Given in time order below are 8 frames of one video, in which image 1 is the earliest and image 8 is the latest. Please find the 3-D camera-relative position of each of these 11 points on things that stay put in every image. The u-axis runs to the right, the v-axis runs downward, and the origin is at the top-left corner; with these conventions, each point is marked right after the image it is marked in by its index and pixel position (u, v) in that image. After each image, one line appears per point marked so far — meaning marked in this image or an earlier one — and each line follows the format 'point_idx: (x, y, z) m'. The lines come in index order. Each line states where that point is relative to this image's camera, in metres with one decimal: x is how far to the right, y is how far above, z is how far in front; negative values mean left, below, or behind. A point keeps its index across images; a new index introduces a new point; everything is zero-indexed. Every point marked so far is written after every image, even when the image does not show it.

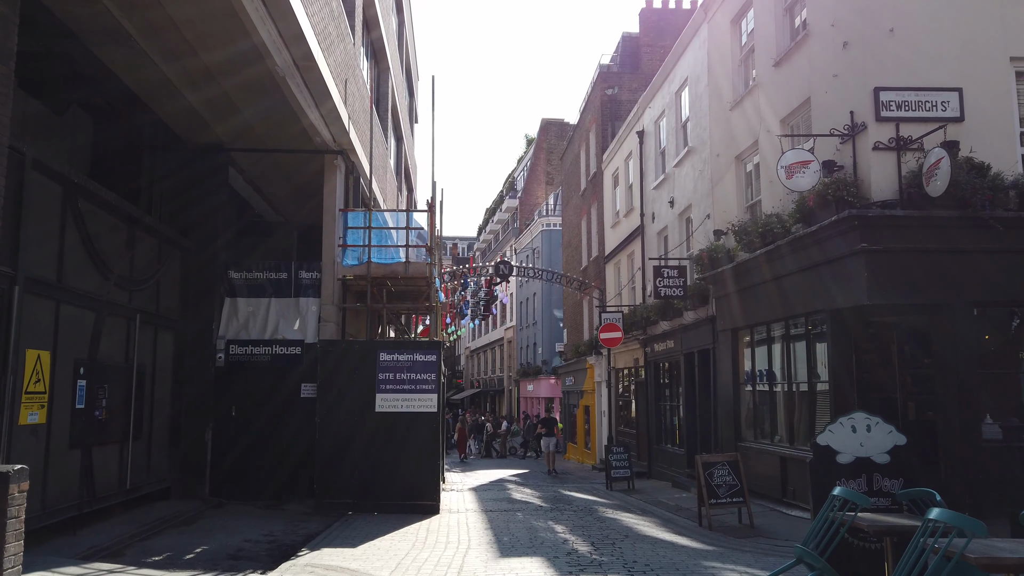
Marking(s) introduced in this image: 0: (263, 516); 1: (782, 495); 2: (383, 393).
0: (-4.2, -3.8, +12.6) m
1: (+4.5, -3.5, +12.4) m
2: (-2.3, -1.9, +13.4) m
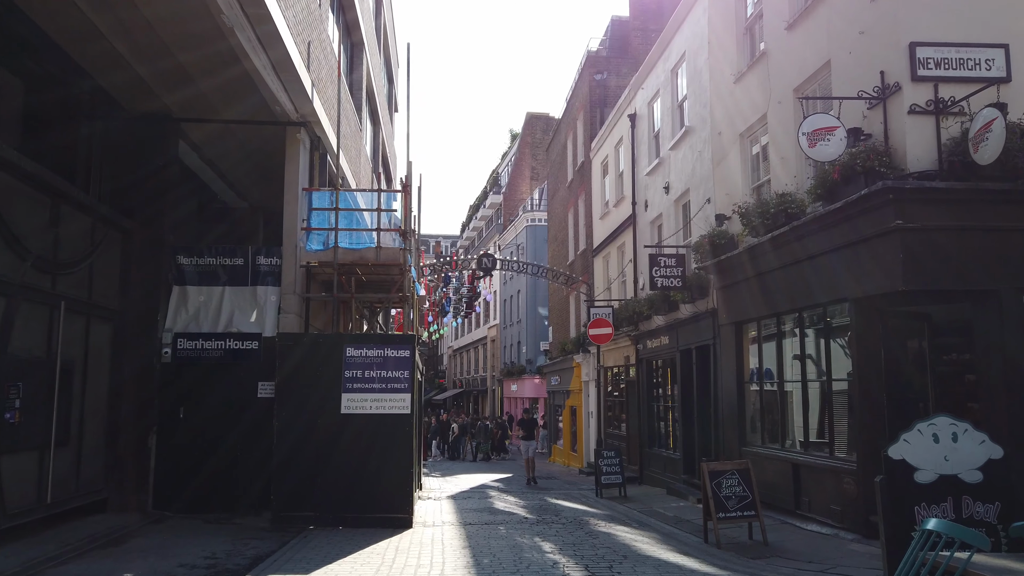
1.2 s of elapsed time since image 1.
0: (-4.4, -3.6, +11.1) m
1: (+4.2, -3.3, +11.2) m
2: (-2.6, -1.7, +11.9) m
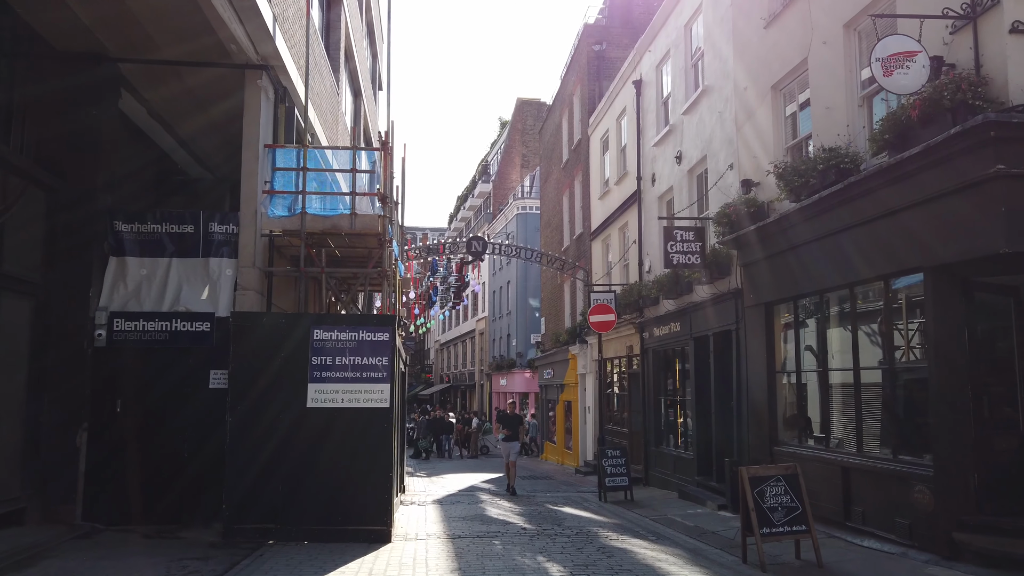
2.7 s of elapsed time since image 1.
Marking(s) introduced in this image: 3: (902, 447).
0: (-4.5, -3.2, +9.2) m
1: (+4.2, -2.9, +9.4) m
2: (-2.6, -1.3, +10.1) m
3: (+4.5, -1.8, +8.6) m
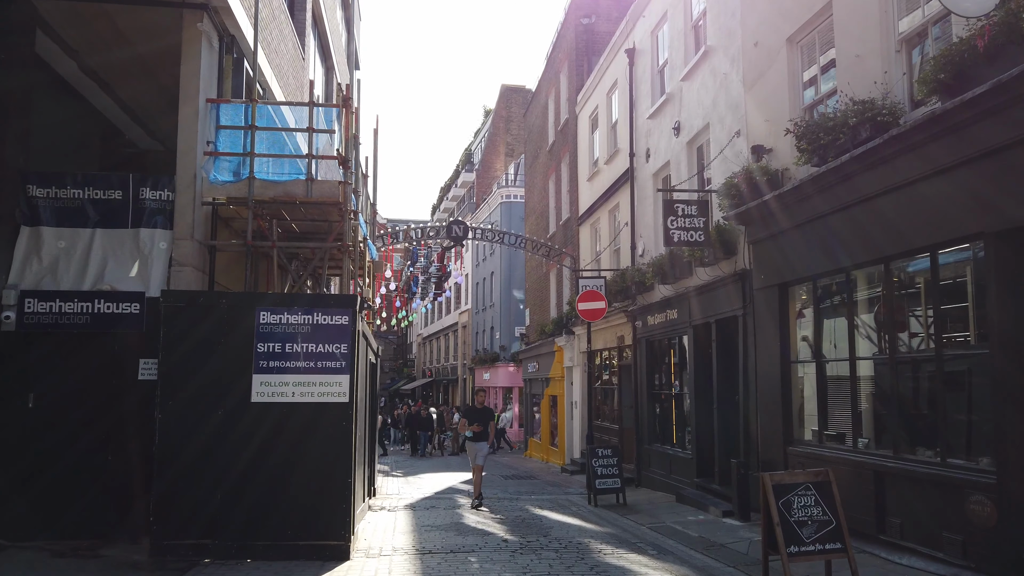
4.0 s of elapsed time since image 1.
0: (-4.7, -2.9, +7.7) m
1: (+4.0, -2.6, +8.1) m
2: (-2.8, -1.0, +8.6) m
3: (+4.3, -1.6, +7.3) m
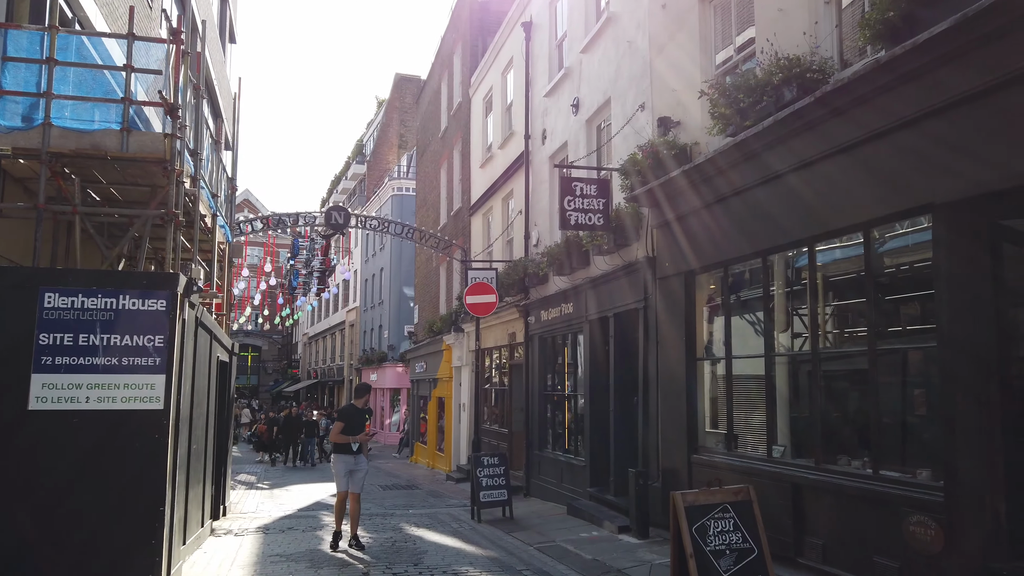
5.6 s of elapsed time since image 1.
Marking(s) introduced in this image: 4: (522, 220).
0: (-5.8, -2.7, +5.5) m
1: (+2.7, -2.5, +7.1) m
2: (-4.1, -0.8, +6.6) m
3: (+3.1, -1.4, +6.3) m
4: (+0.2, +1.5, +16.2) m
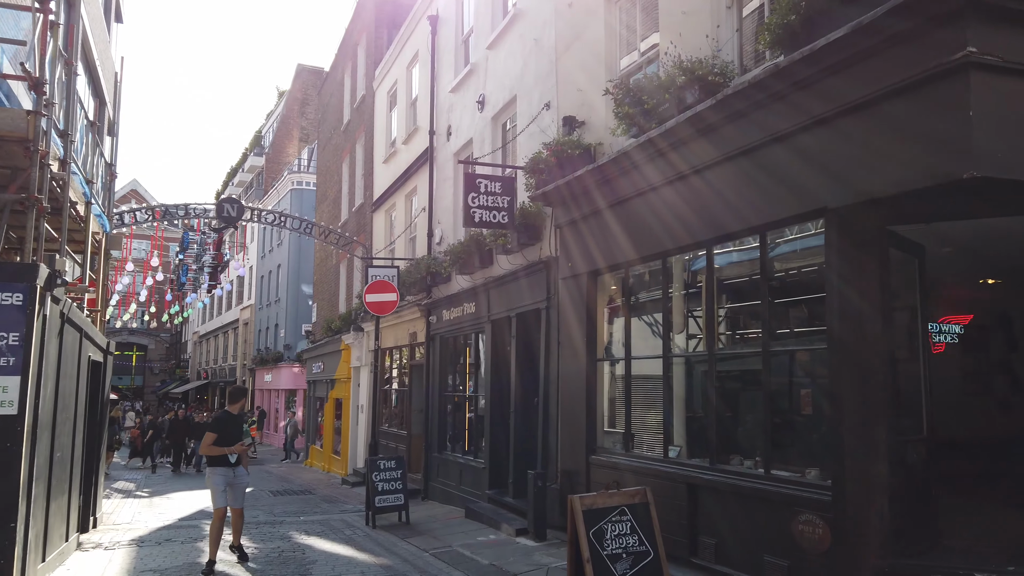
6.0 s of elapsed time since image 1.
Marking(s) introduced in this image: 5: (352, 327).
0: (-6.6, -2.5, +4.5) m
1: (+1.7, -2.5, +7.1) m
2: (-5.0, -0.7, +5.8) m
3: (+2.3, -1.5, +6.4) m
4: (-1.8, +1.5, +15.9) m
5: (-4.2, -1.0, +19.7) m
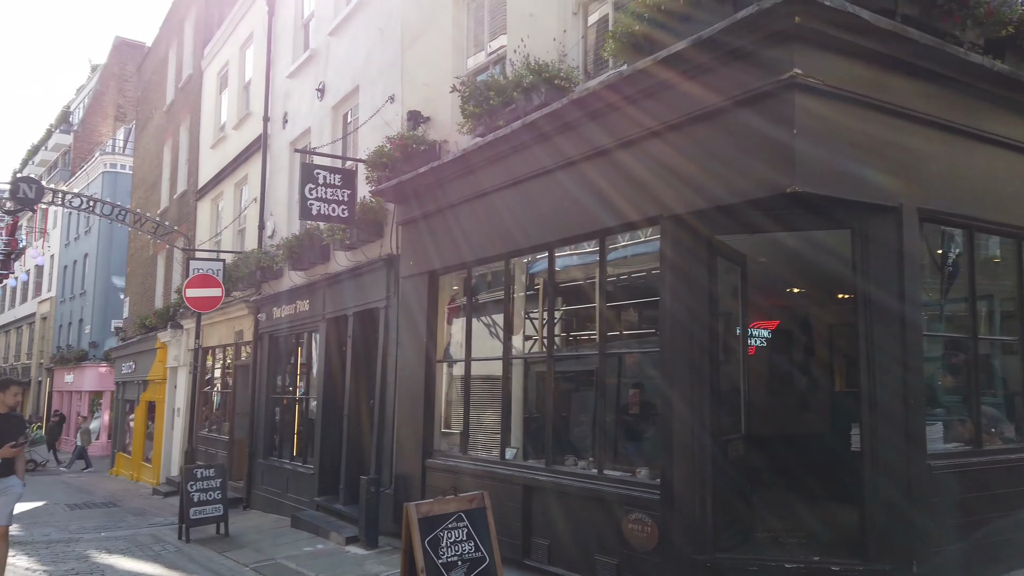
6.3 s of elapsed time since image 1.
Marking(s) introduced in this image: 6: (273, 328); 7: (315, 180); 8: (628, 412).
0: (-7.4, -2.3, +2.8) m
1: (+0.1, -2.5, +7.1) m
2: (-6.1, -0.5, +4.5) m
3: (+0.9, -1.5, +6.5) m
4: (-5.1, +1.6, +15.0) m
5: (-8.3, -0.9, +18.2) m
6: (-4.3, -0.7, +13.6) m
7: (-2.6, +1.4, +9.9) m
8: (+1.0, -1.1, +6.4) m
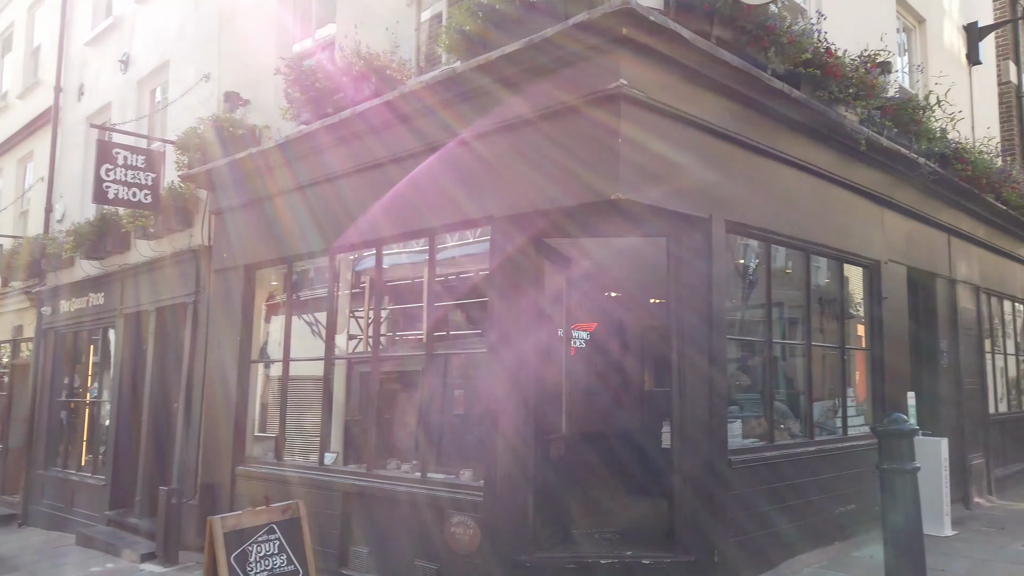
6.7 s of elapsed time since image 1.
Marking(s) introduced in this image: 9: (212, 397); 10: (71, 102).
0: (-7.9, -2.1, +0.9) m
1: (-1.5, -2.5, +6.8) m
2: (-6.9, -0.3, +2.8) m
3: (-0.7, -1.5, +6.4) m
4: (-8.3, +1.8, +13.3) m
5: (-12.2, -0.6, +15.7) m
6: (-7.3, -0.6, +12.2) m
7: (-4.8, +1.5, +8.9) m
8: (-0.5, -1.1, +6.3) m
9: (-3.4, -1.3, +8.6) m
10: (-7.4, +3.1, +12.6) m
